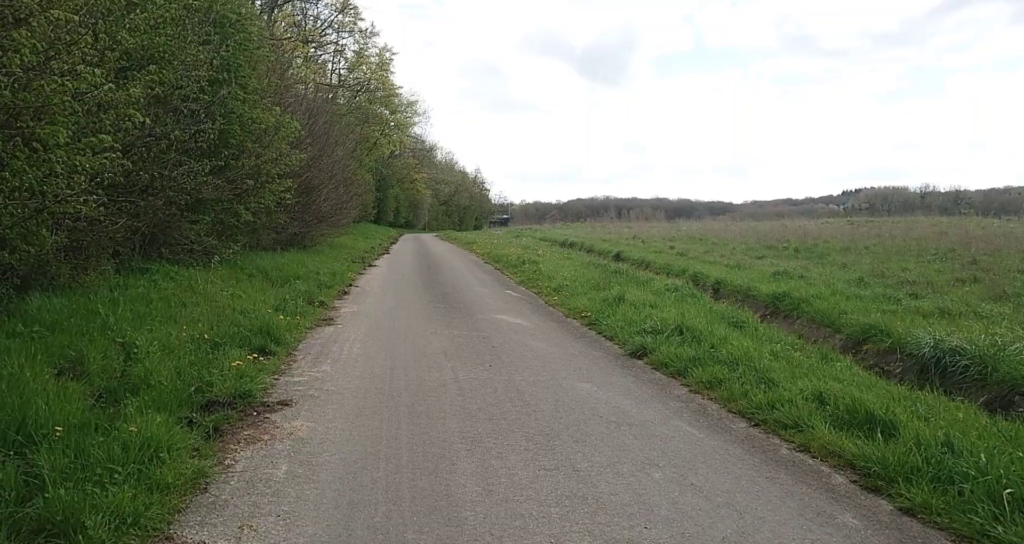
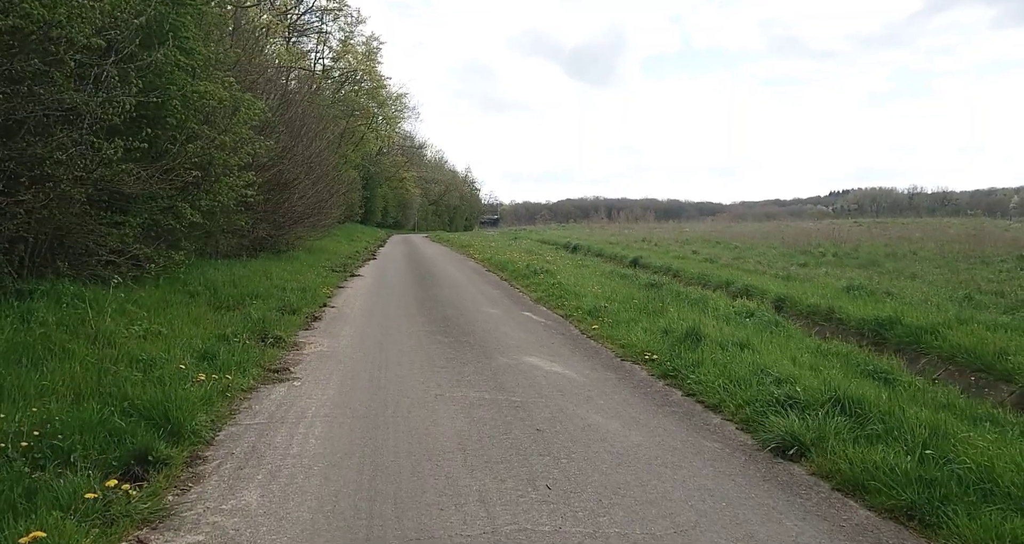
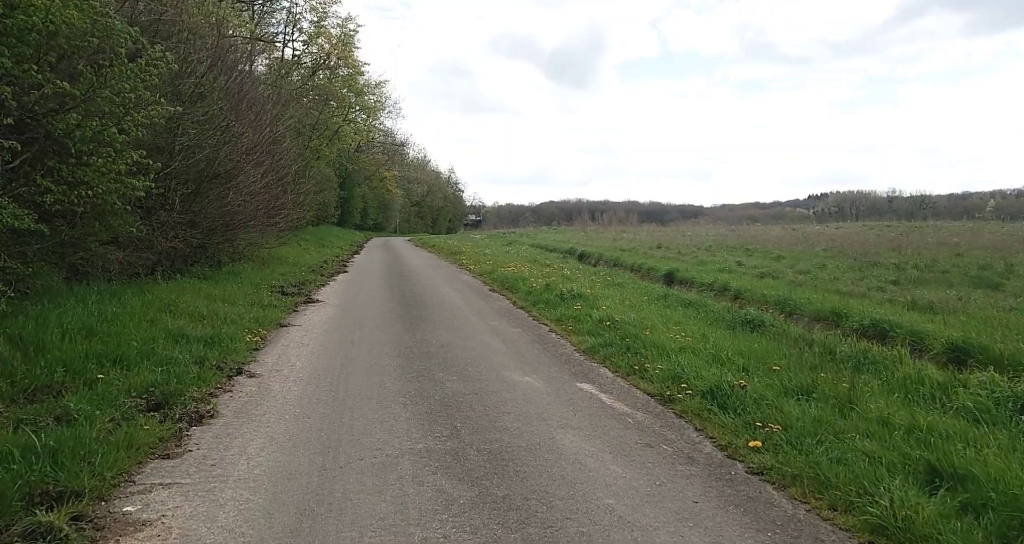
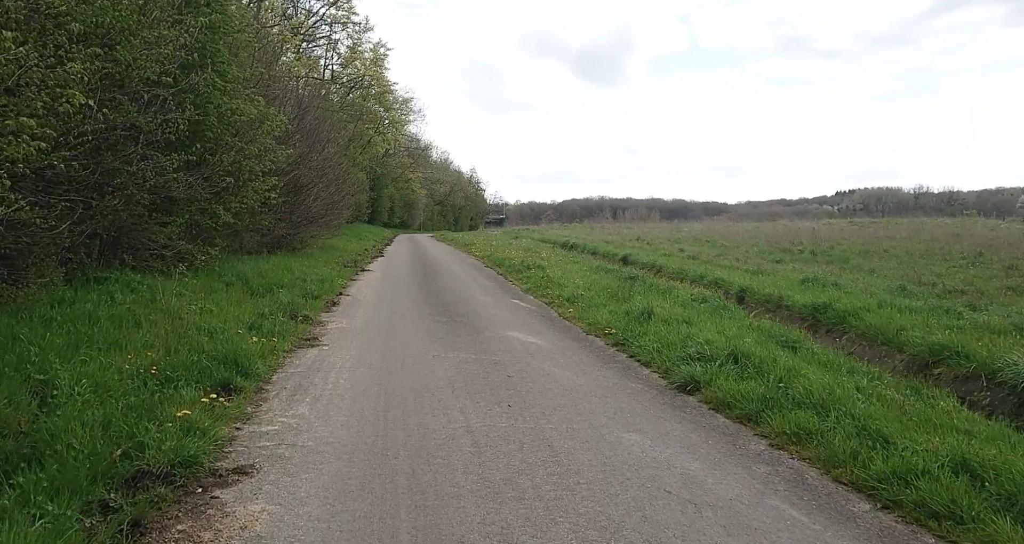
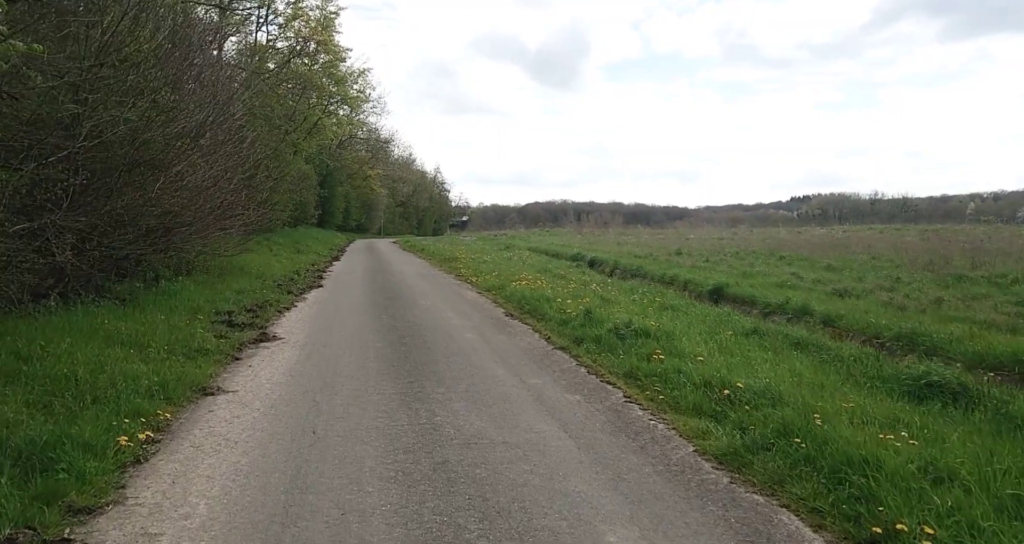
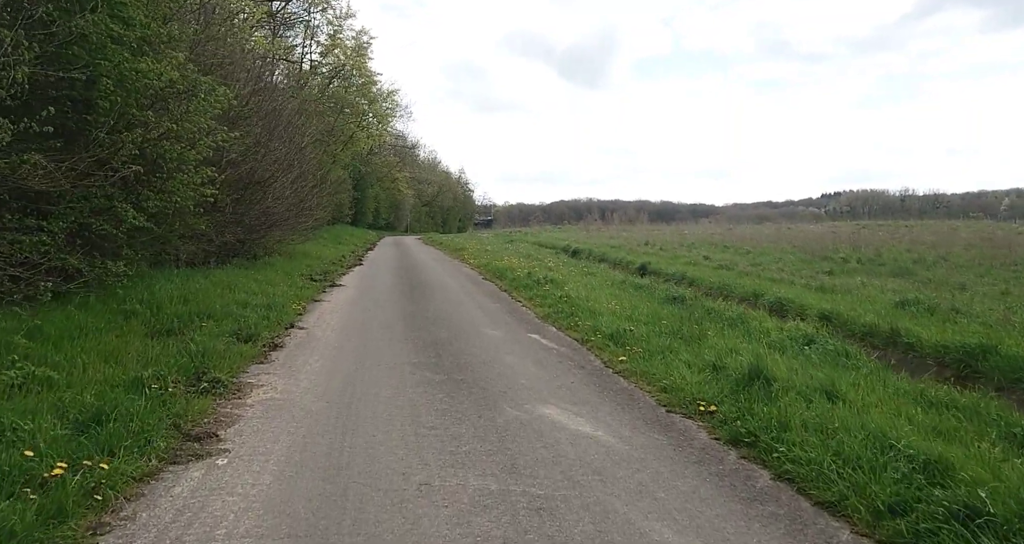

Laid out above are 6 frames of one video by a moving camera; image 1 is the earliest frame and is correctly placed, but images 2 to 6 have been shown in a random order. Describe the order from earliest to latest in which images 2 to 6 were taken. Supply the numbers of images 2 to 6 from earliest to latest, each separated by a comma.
4, 2, 6, 3, 5
